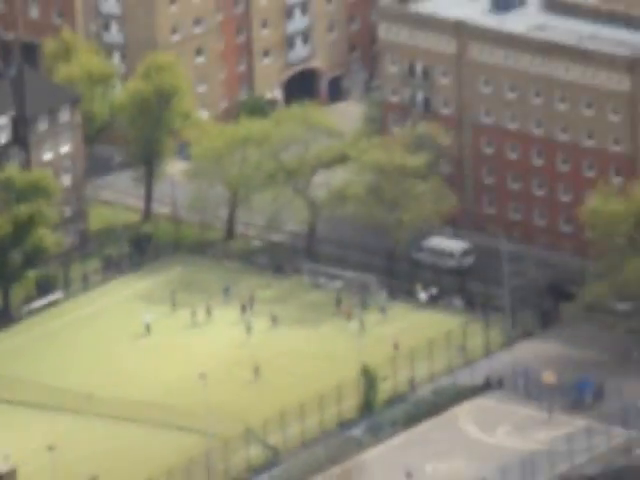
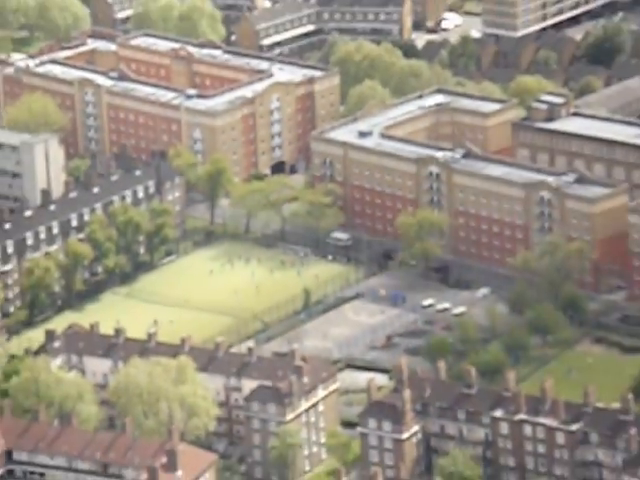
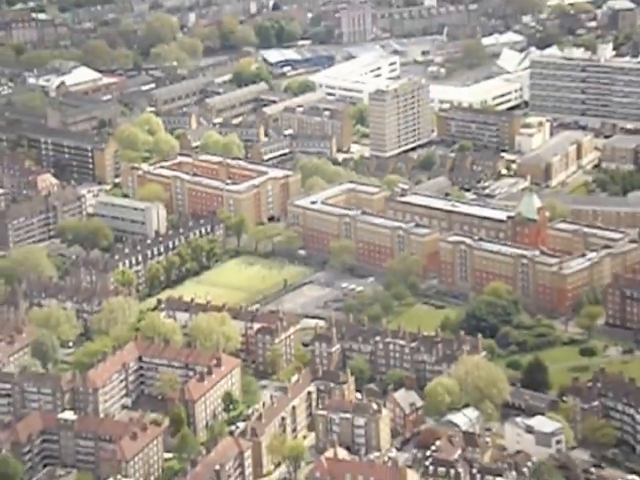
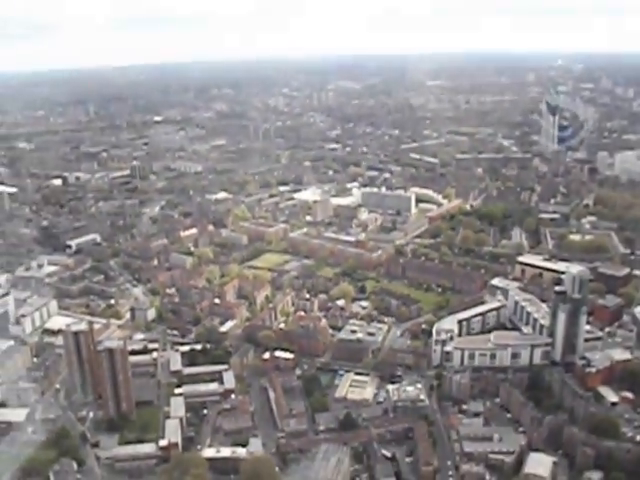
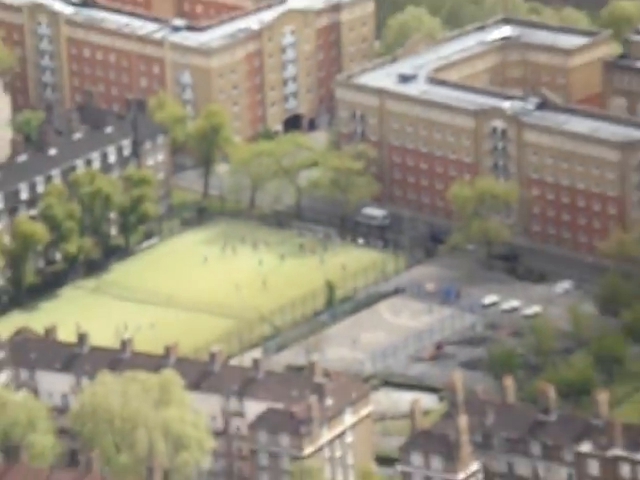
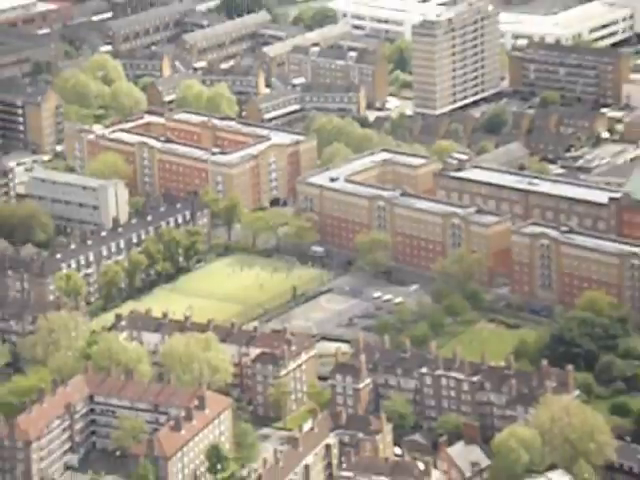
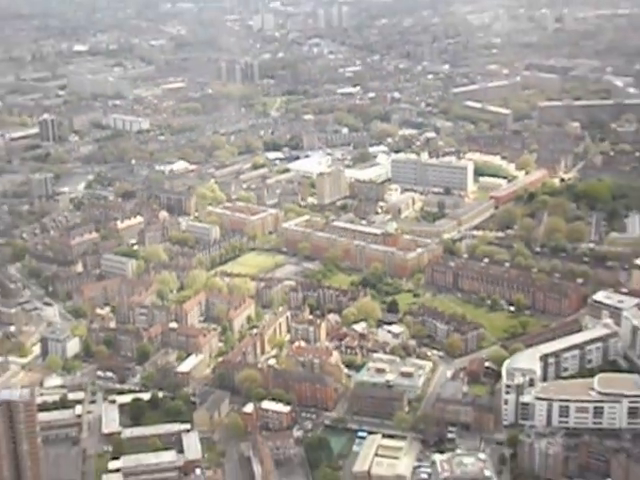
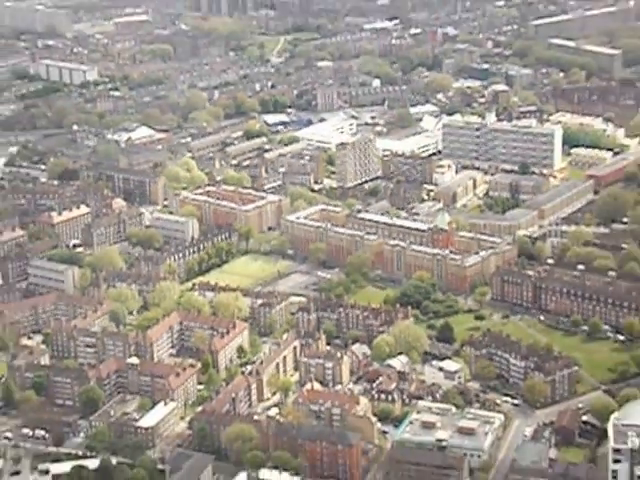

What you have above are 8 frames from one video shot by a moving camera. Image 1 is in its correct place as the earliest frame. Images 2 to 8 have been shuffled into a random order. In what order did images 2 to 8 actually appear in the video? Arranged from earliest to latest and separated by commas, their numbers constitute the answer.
5, 2, 6, 3, 8, 7, 4
